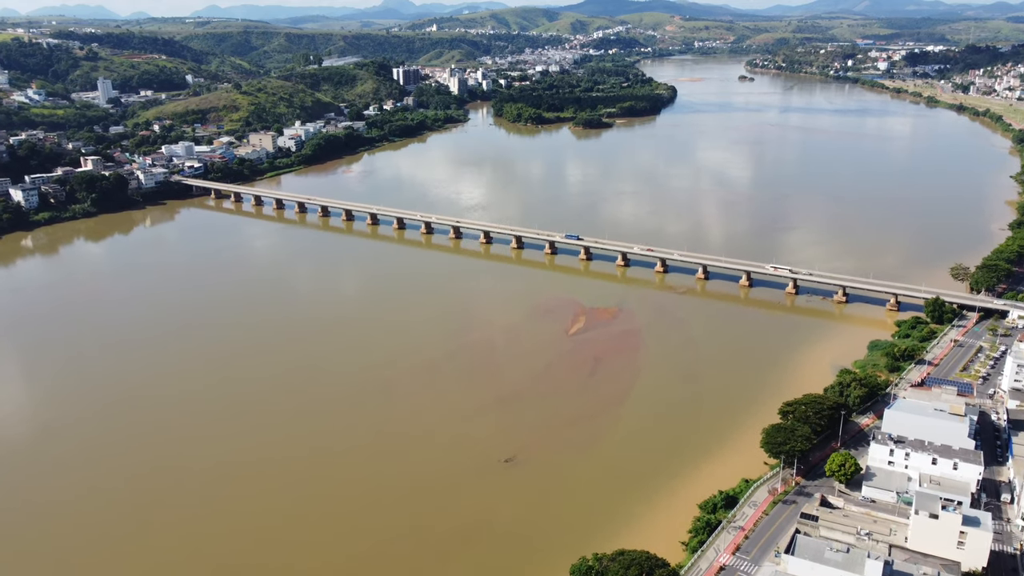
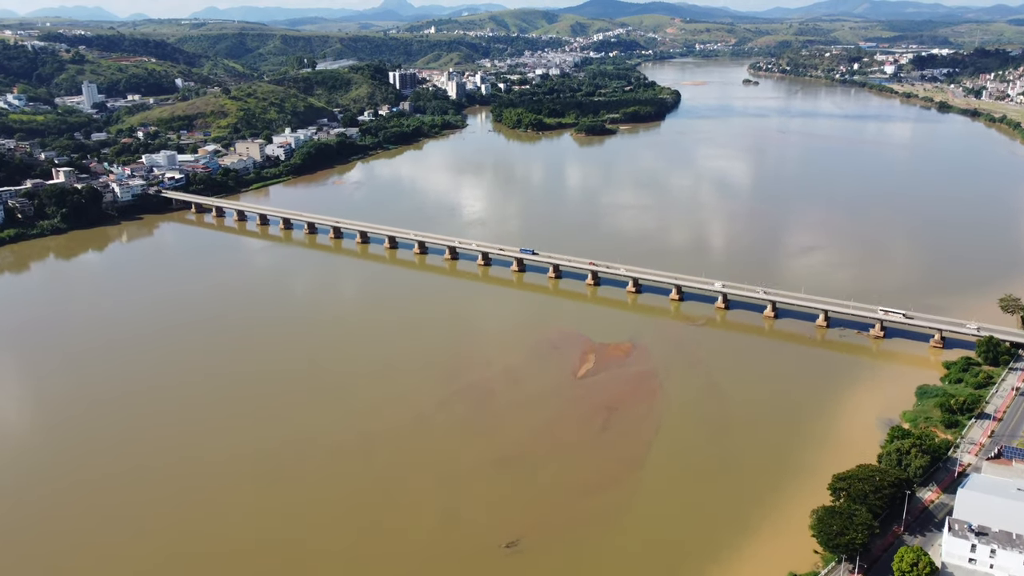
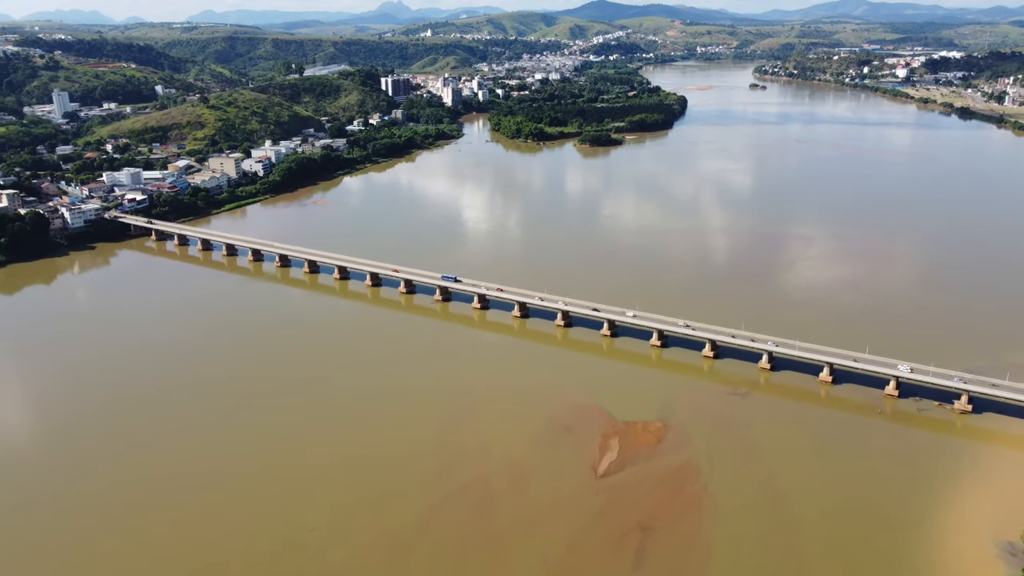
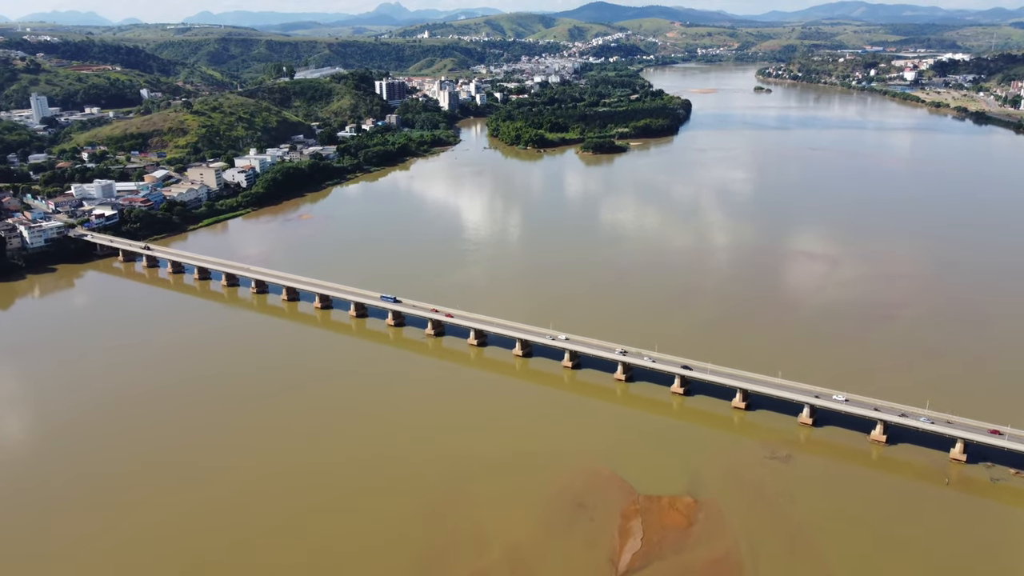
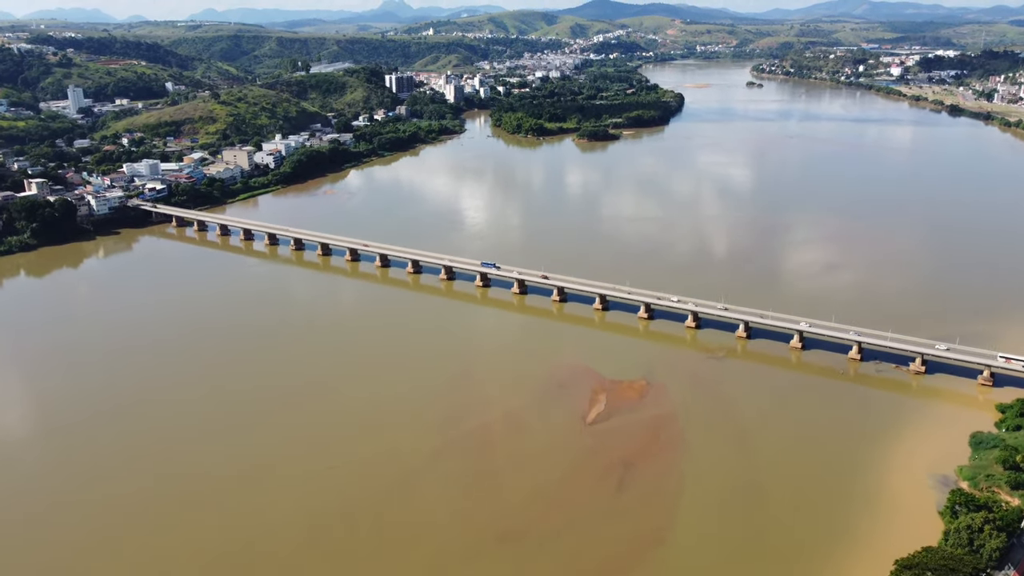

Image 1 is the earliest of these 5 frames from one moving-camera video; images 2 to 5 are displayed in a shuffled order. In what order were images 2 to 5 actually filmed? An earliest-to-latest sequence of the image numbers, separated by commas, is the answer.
2, 5, 3, 4
